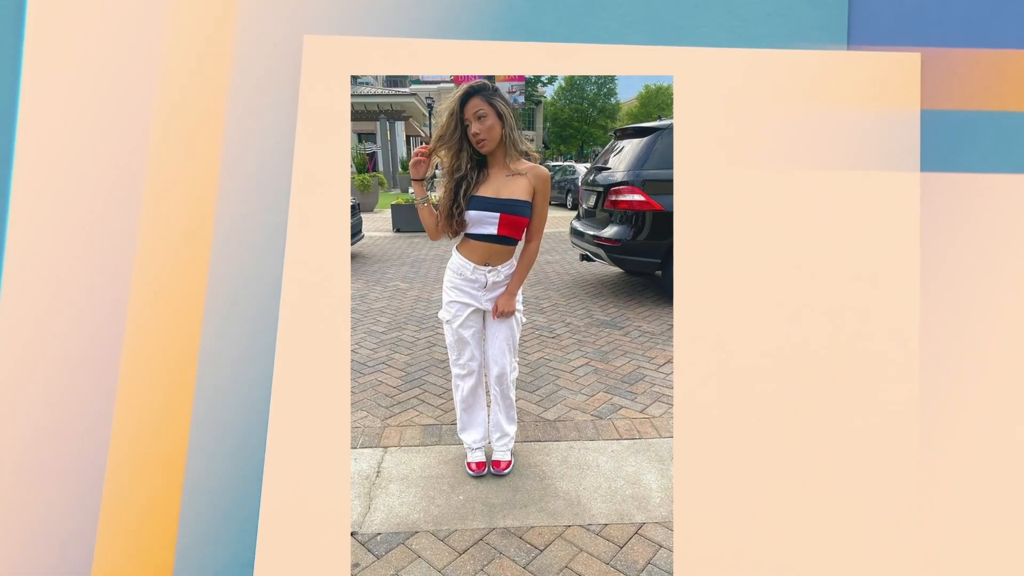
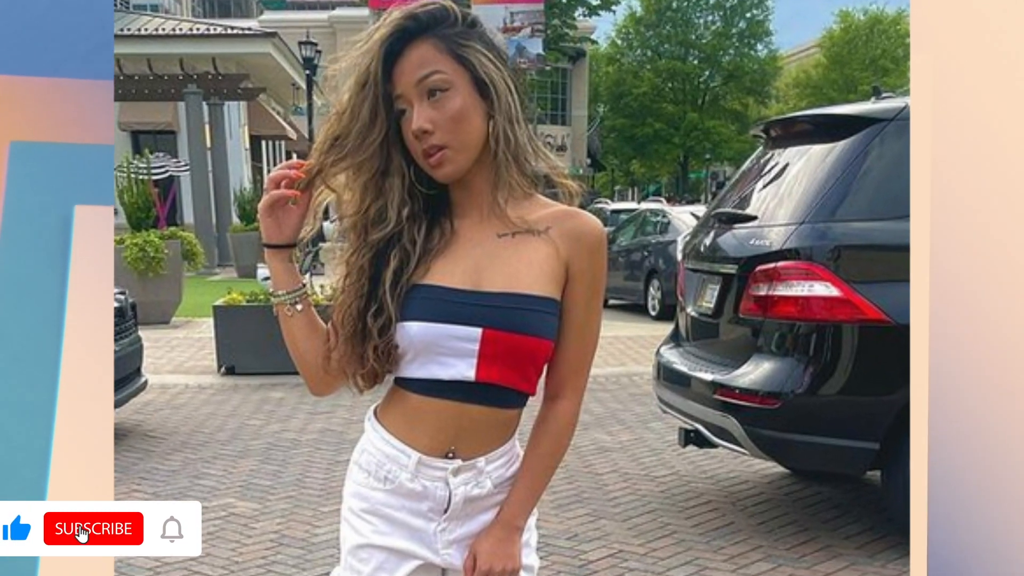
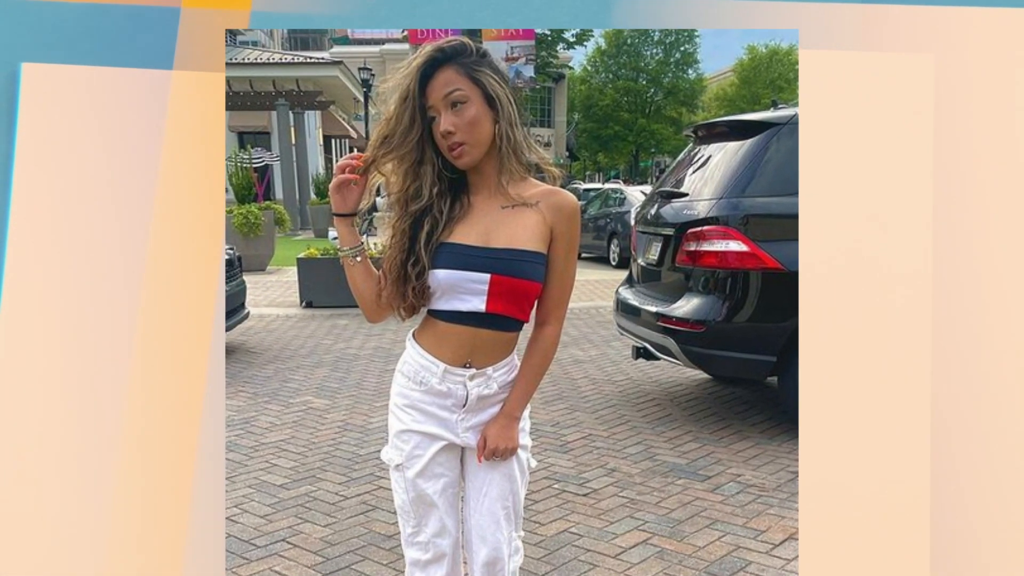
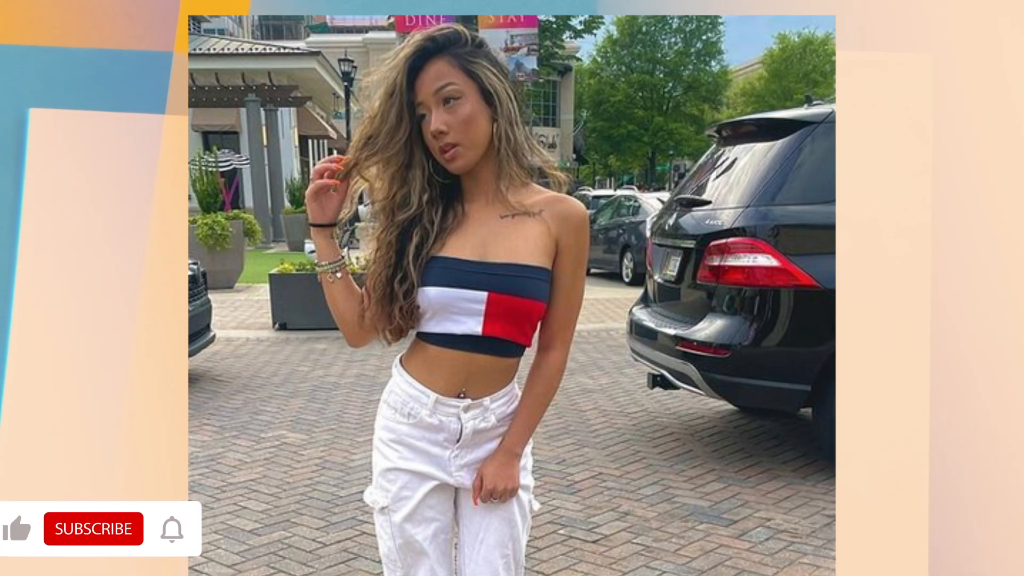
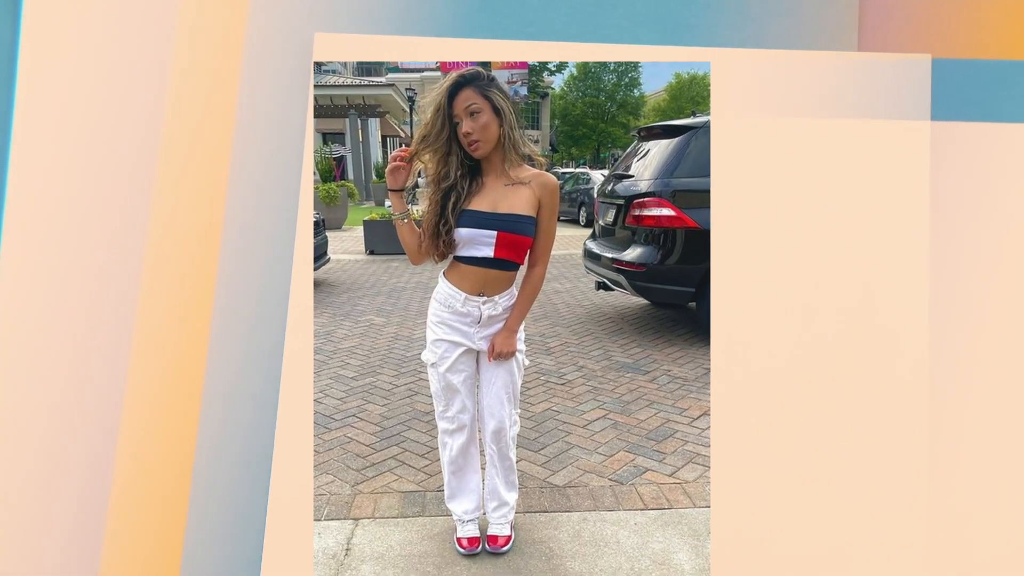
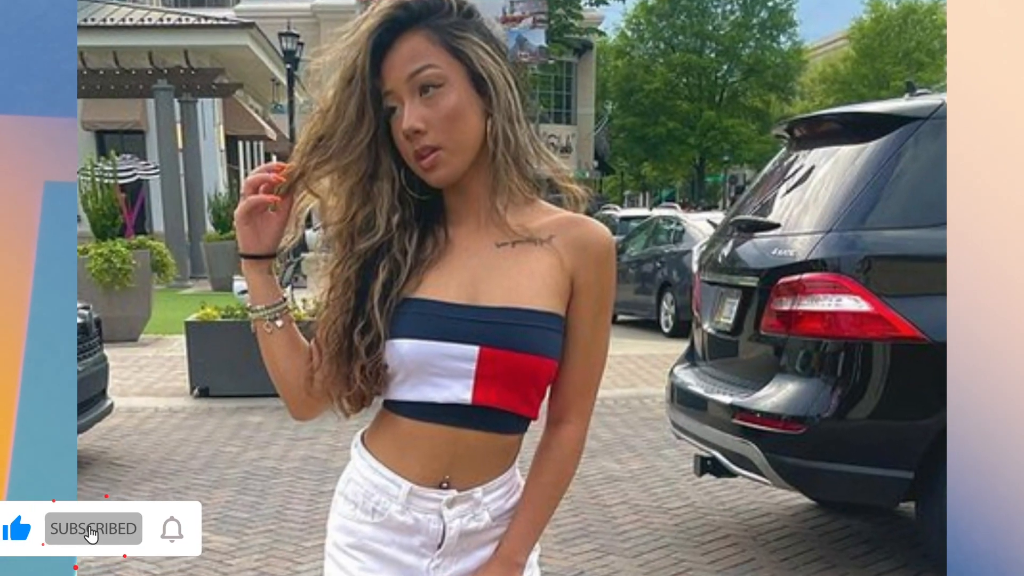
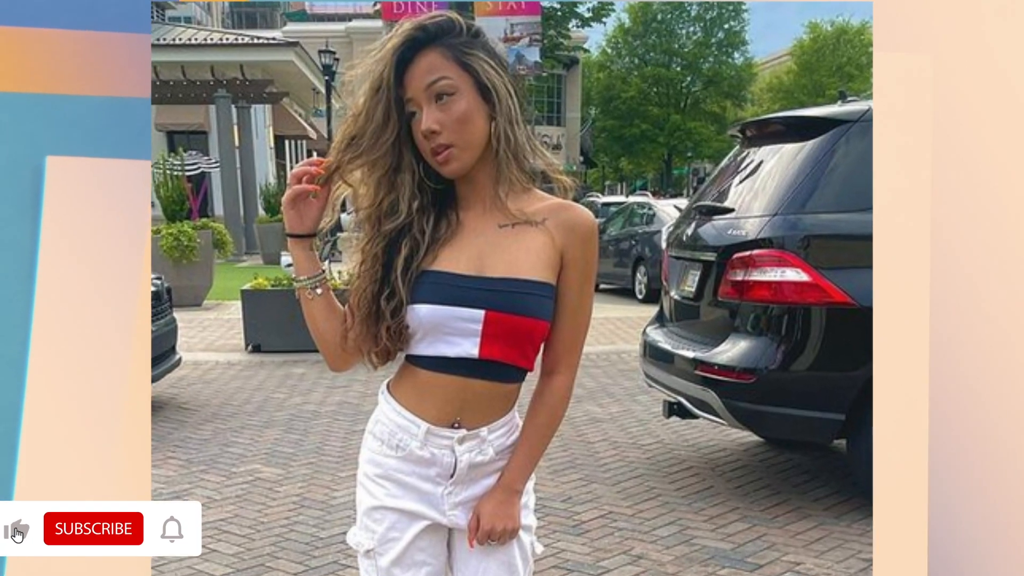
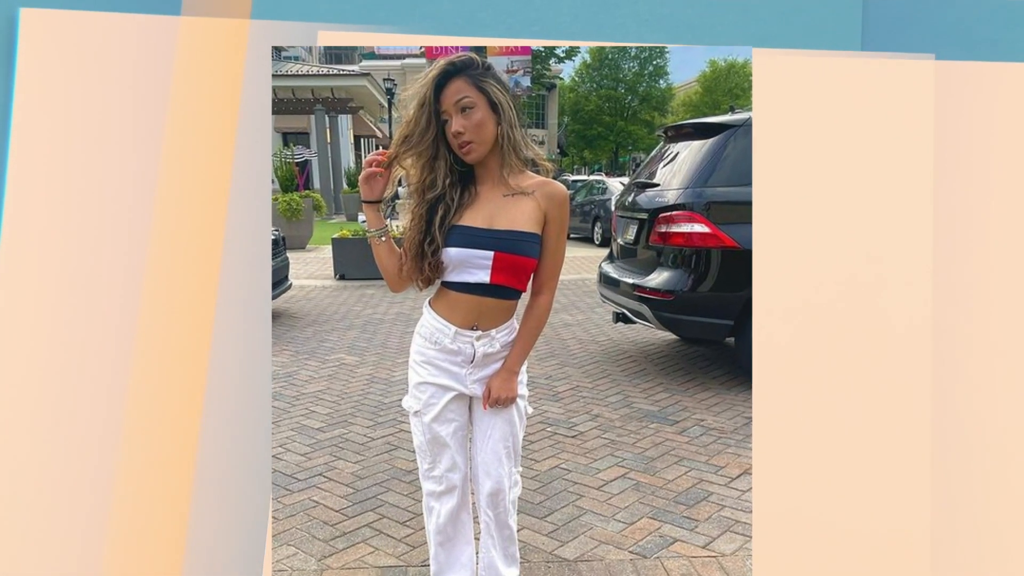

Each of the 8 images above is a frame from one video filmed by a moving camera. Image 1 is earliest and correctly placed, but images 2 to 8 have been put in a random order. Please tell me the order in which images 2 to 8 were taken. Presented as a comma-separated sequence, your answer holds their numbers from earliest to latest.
5, 8, 3, 4, 7, 2, 6
